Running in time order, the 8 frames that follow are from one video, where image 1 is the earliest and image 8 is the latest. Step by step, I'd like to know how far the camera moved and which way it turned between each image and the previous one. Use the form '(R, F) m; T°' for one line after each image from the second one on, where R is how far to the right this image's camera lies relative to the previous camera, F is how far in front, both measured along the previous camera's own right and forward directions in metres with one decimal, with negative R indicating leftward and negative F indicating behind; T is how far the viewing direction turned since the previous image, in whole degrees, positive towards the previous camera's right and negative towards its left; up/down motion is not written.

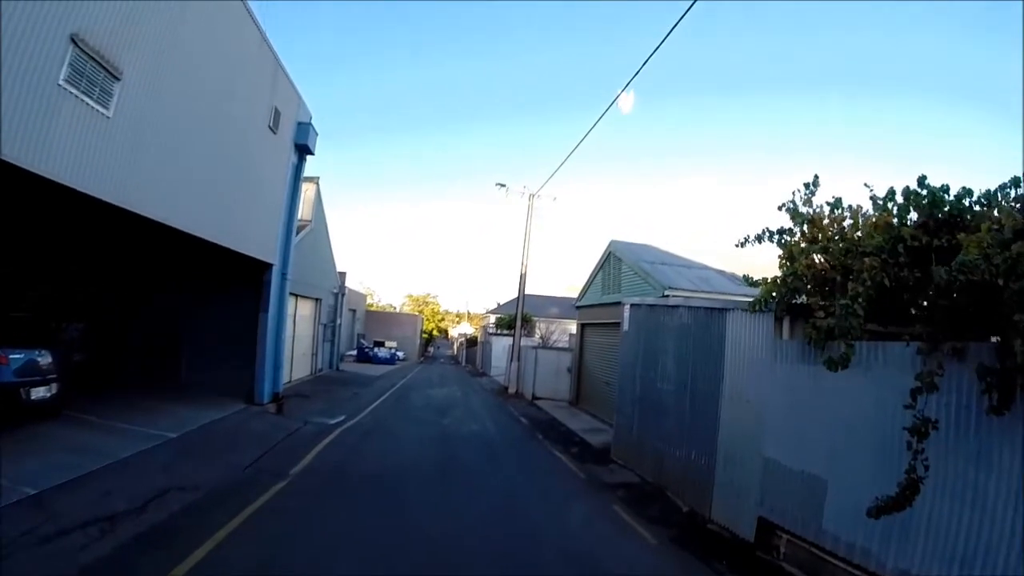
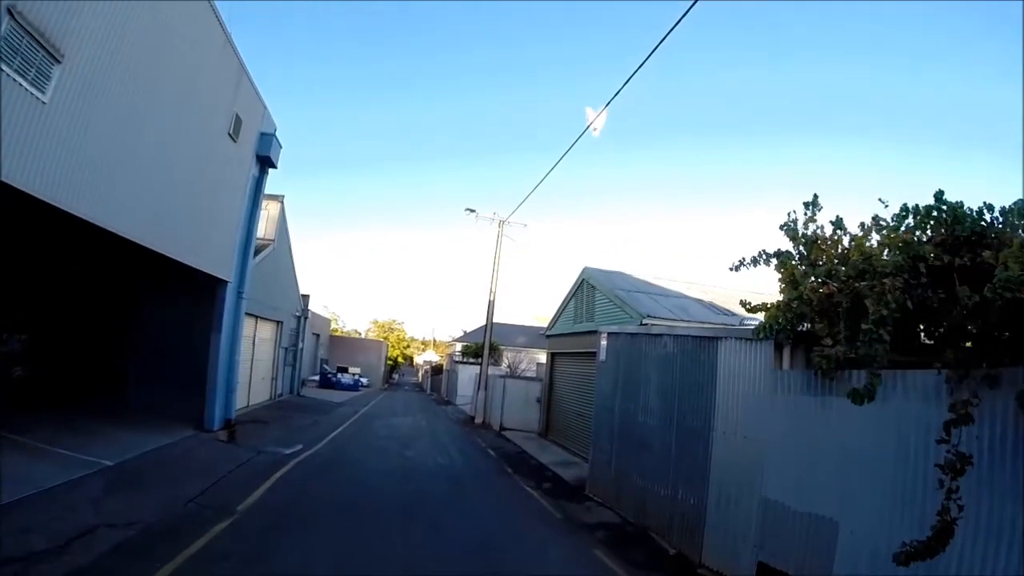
(-0.1, +0.6) m; +3°
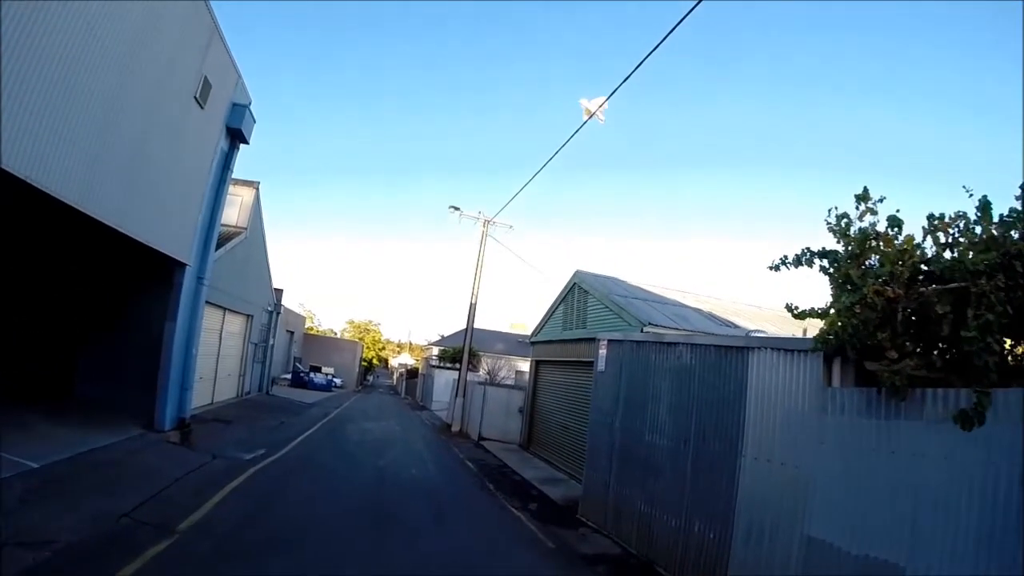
(-0.2, +1.1) m; +2°
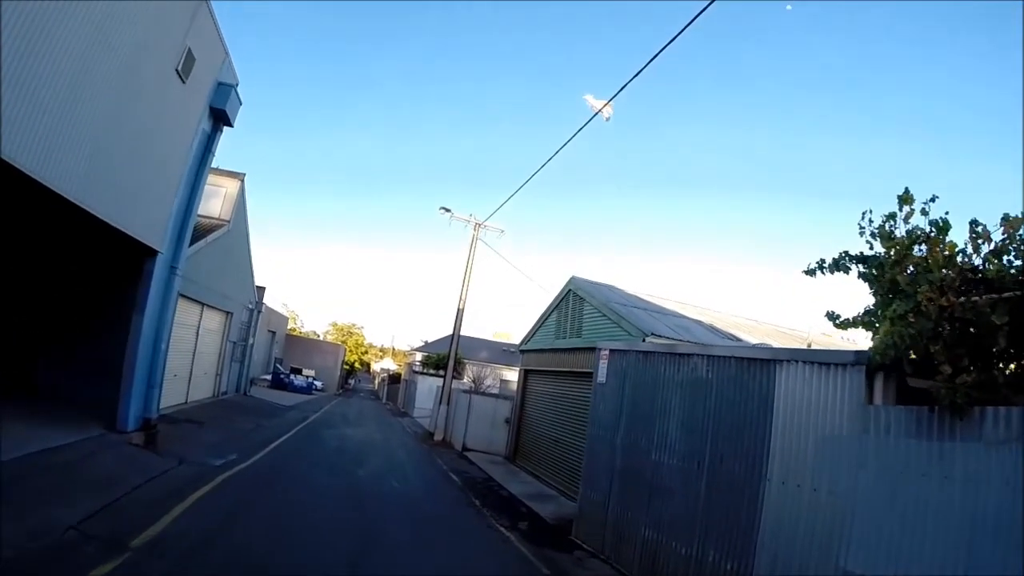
(-0.2, +0.7) m; +1°
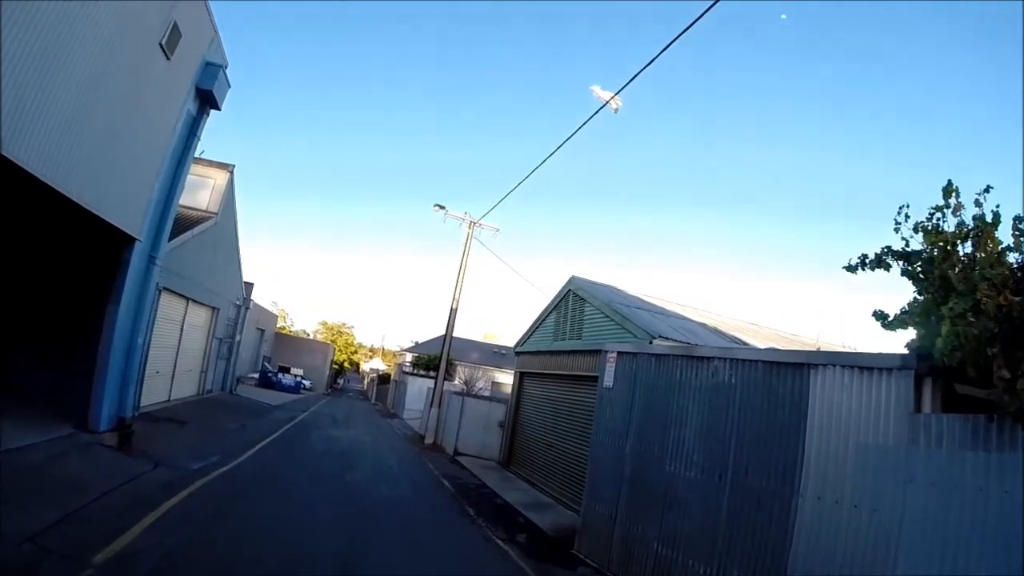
(-0.2, +0.6) m; +1°
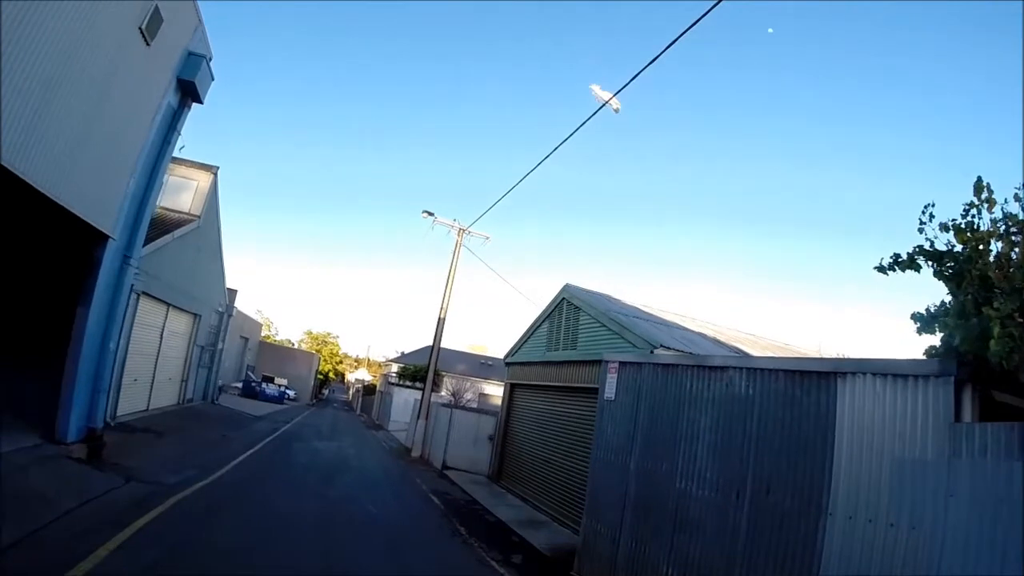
(-0.1, +0.5) m; +1°
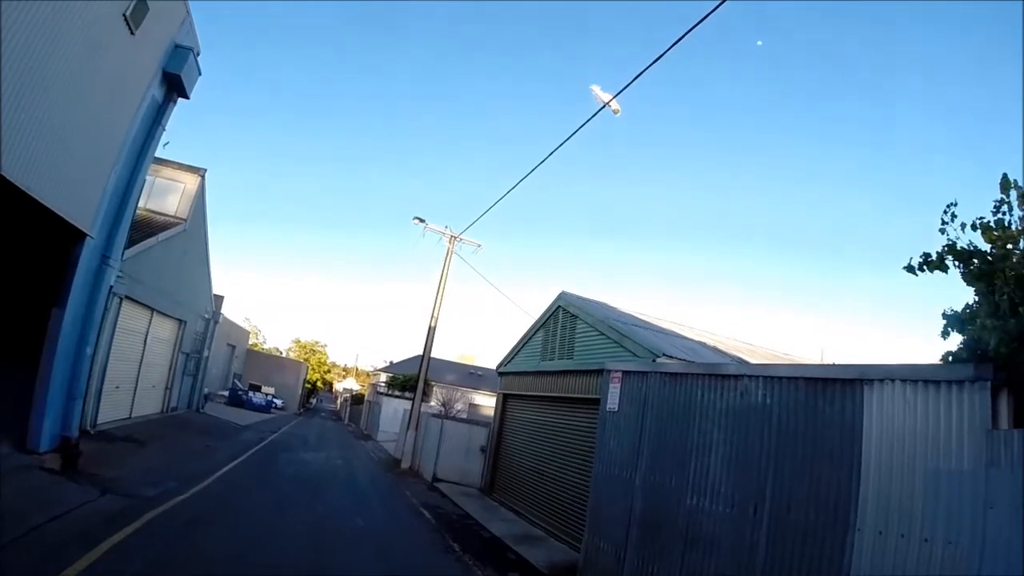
(-0.1, +0.4) m; +1°
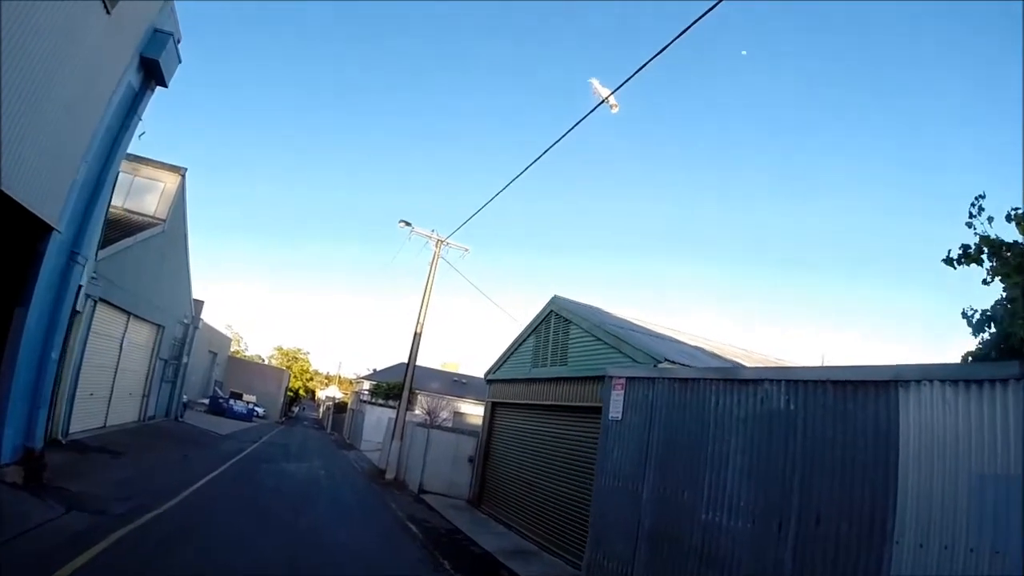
(-0.2, +0.4) m; +1°
